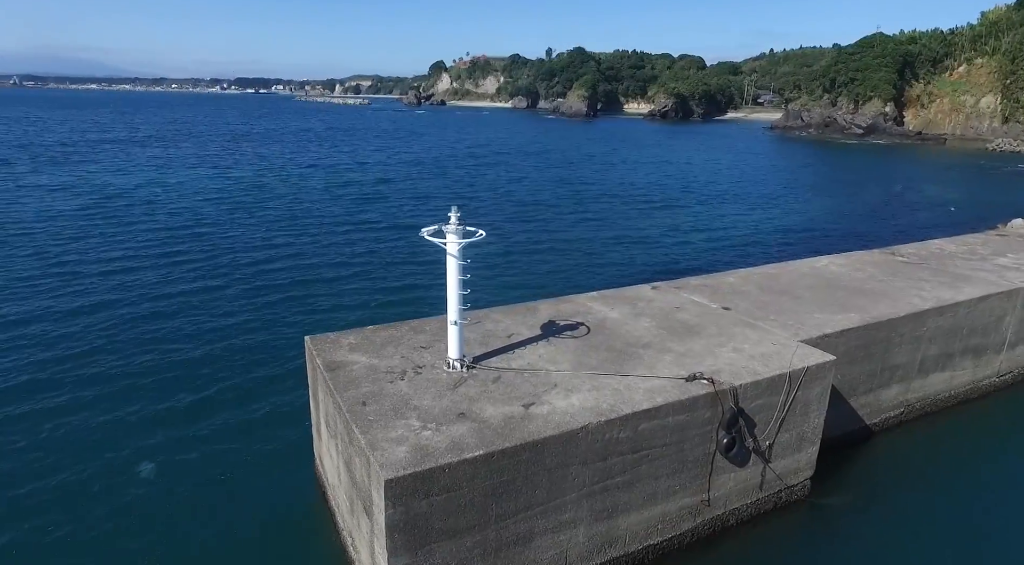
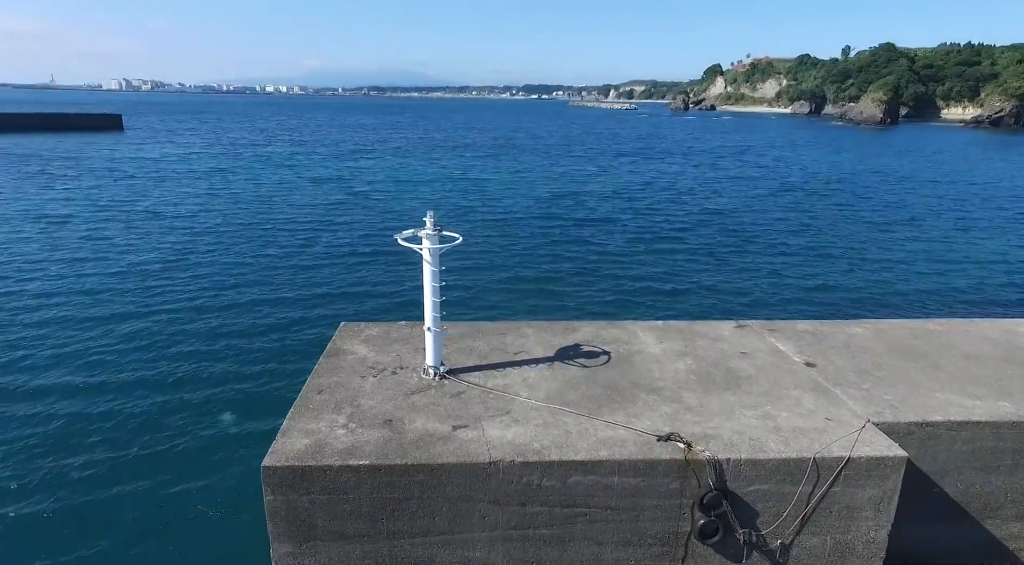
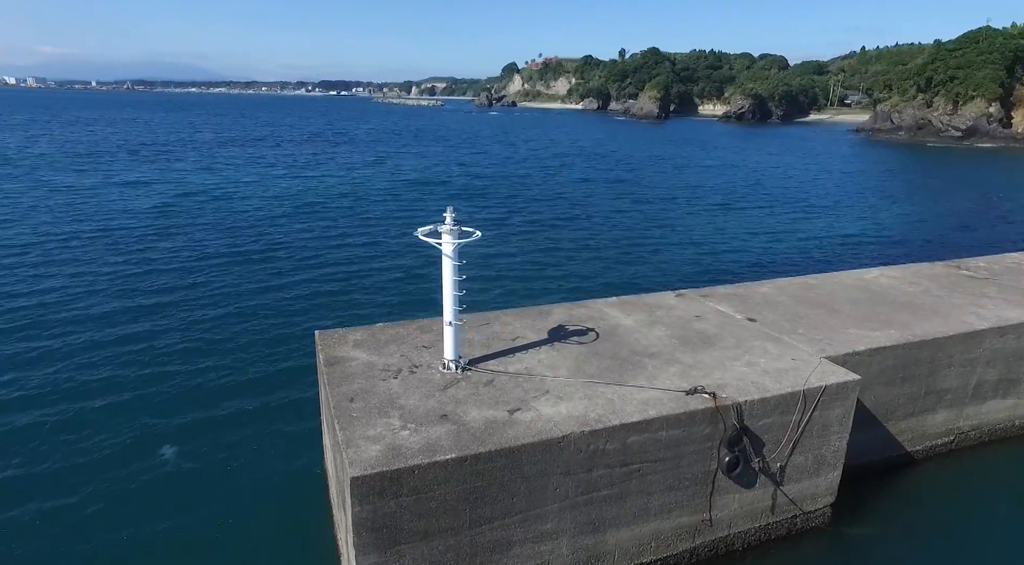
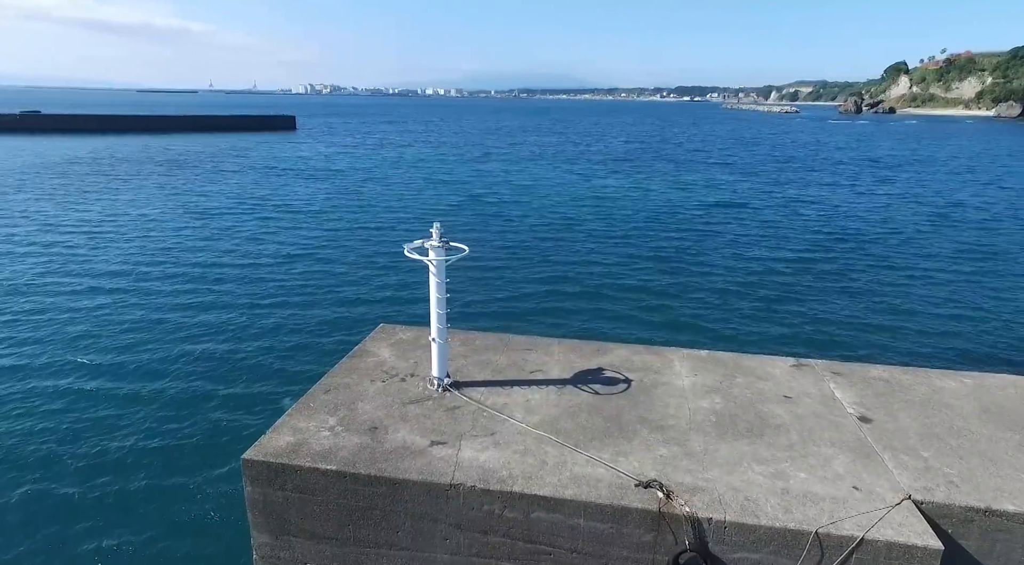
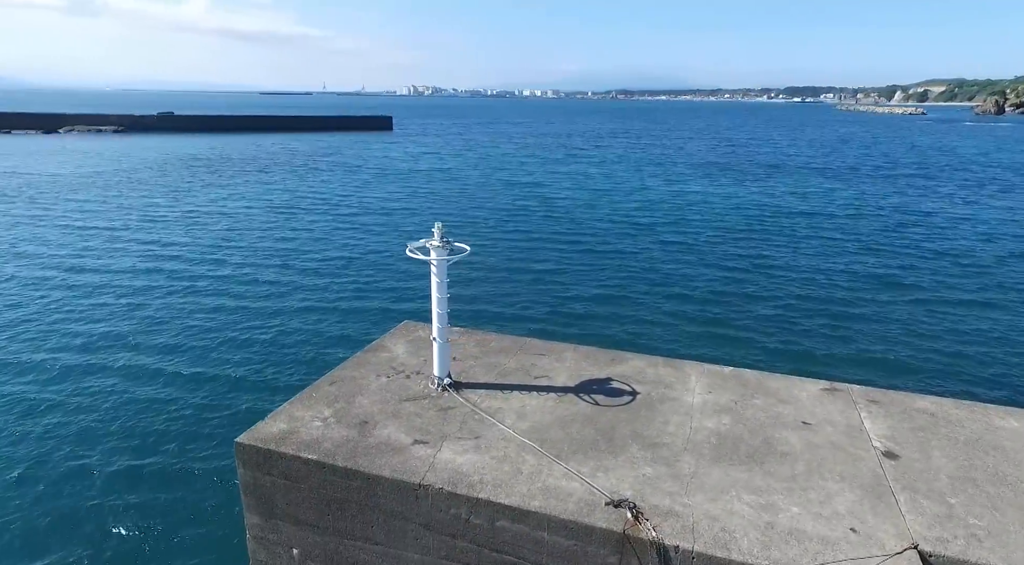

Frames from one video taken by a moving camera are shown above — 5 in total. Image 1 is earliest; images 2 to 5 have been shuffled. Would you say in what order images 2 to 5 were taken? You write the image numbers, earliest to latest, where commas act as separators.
3, 2, 4, 5
